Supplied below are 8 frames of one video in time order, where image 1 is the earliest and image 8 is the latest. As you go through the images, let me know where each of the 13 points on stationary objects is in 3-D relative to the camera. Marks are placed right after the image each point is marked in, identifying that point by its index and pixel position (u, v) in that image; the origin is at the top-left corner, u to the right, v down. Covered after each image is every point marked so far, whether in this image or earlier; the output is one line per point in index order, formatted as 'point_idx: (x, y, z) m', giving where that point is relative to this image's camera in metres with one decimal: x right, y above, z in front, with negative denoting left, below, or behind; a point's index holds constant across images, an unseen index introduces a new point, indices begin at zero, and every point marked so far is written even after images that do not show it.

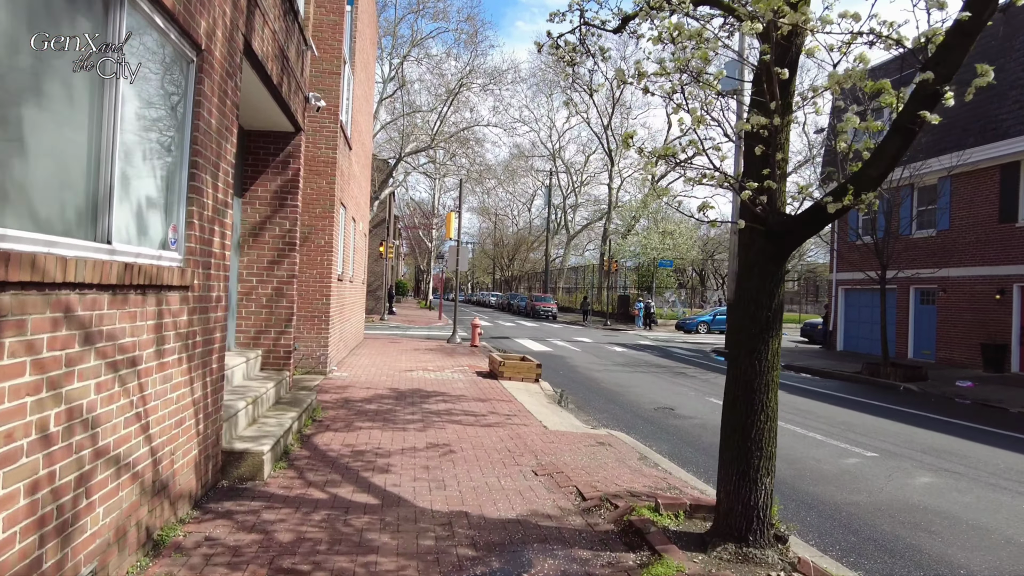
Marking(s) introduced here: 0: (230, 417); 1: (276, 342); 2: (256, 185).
0: (-2.2, -1.0, +5.2) m
1: (-2.8, -0.7, +7.8) m
2: (-3.1, +1.2, +7.9) m
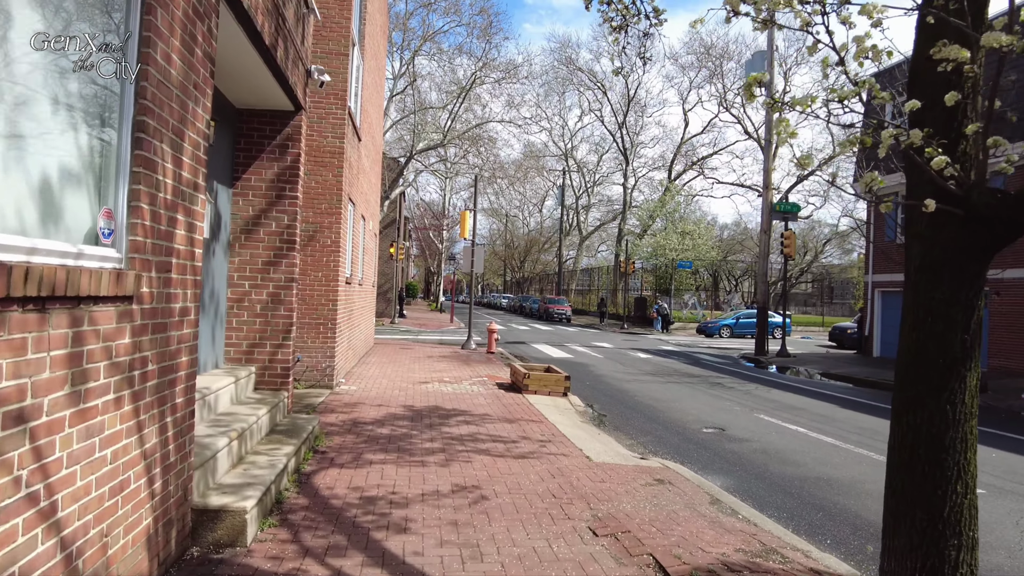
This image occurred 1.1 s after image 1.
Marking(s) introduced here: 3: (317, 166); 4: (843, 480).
0: (-1.9, -1.1, +4.1) m
1: (-2.4, -0.7, +6.7) m
2: (-2.7, +1.2, +6.7) m
3: (-3.0, +1.9, +10.2) m
4: (+3.4, -2.0, +6.9) m
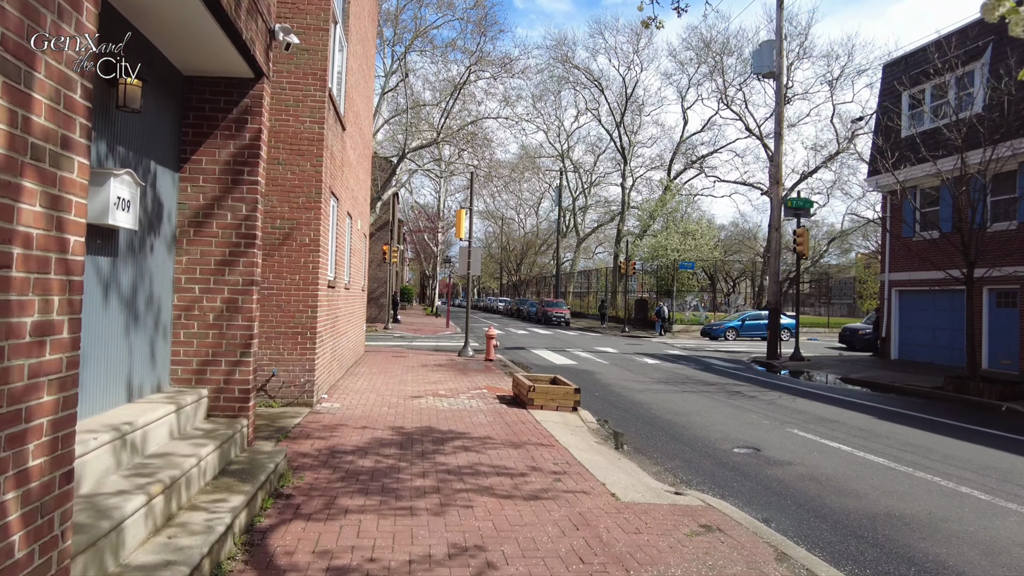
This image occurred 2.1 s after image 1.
0: (-1.8, -1.1, +2.9) m
1: (-2.4, -0.7, +5.5) m
2: (-2.6, +1.1, +5.5) m
3: (-3.0, +1.8, +9.1) m
4: (+3.5, -2.0, +5.7) m
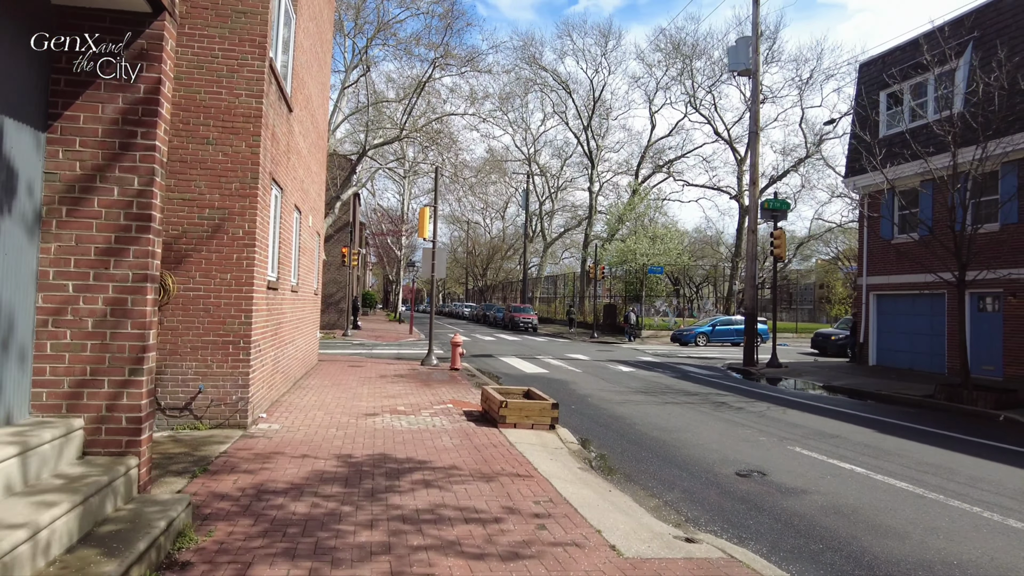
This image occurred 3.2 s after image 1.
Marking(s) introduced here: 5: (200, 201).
0: (-1.8, -1.0, +1.6) m
1: (-2.5, -0.7, +4.2) m
2: (-2.8, +1.1, +4.2) m
3: (-3.4, +1.8, +7.8) m
4: (+3.3, -2.0, +4.7) m
5: (-3.6, +1.0, +7.7) m
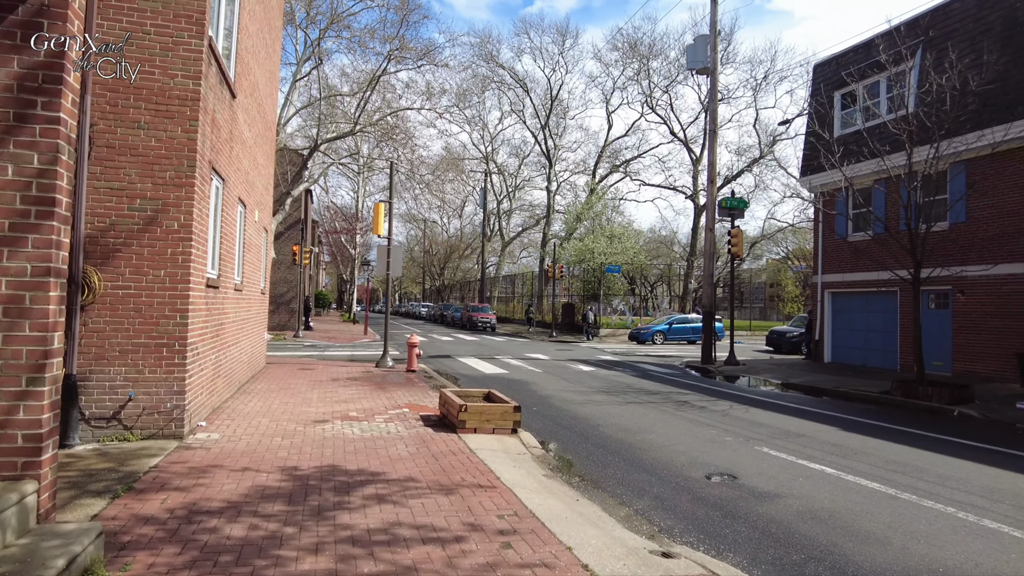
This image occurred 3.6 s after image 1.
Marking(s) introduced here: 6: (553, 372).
0: (-1.9, -1.0, +1.1) m
1: (-2.7, -0.7, +3.6) m
2: (-3.0, +1.2, +3.6) m
3: (-3.8, +1.8, +7.1) m
4: (+3.1, -1.9, +4.5) m
5: (-4.1, +1.0, +7.0) m
6: (+1.1, -2.2, +17.3) m
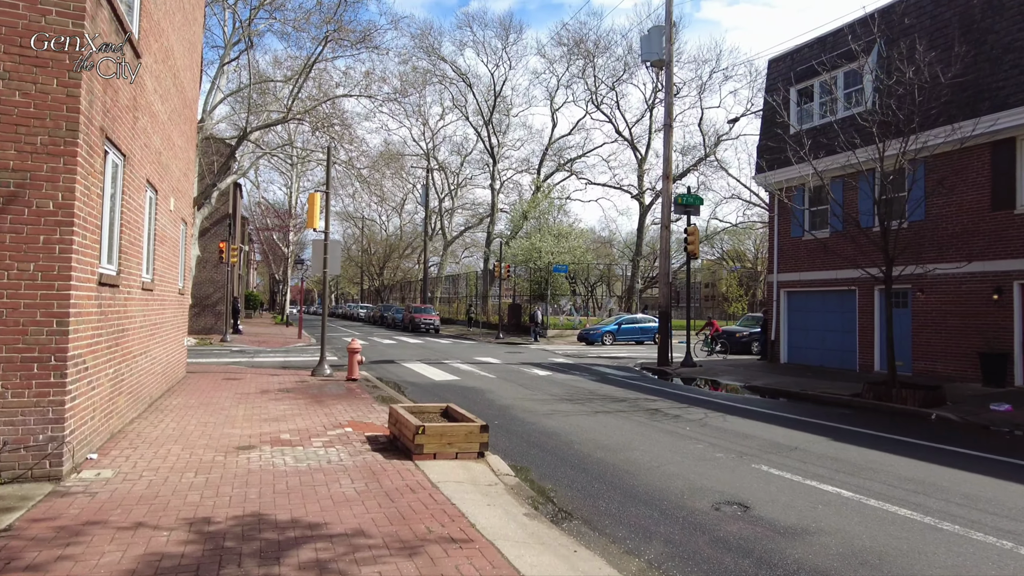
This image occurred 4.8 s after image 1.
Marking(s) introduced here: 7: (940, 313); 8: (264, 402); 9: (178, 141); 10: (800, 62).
0: (-1.6, -1.0, -0.3) m
1: (-2.7, -0.7, +2.1) m
2: (-3.0, +1.2, +2.1) m
3: (-4.0, +1.9, +5.5) m
4: (+3.1, -1.9, +3.5) m
5: (-4.3, +1.0, +5.4) m
6: (-0.1, -2.2, +16.1) m
7: (+10.0, -0.6, +15.5) m
8: (-4.0, -1.8, +10.8) m
9: (-5.9, +2.6, +11.6) m
10: (+8.3, +6.6, +19.5) m
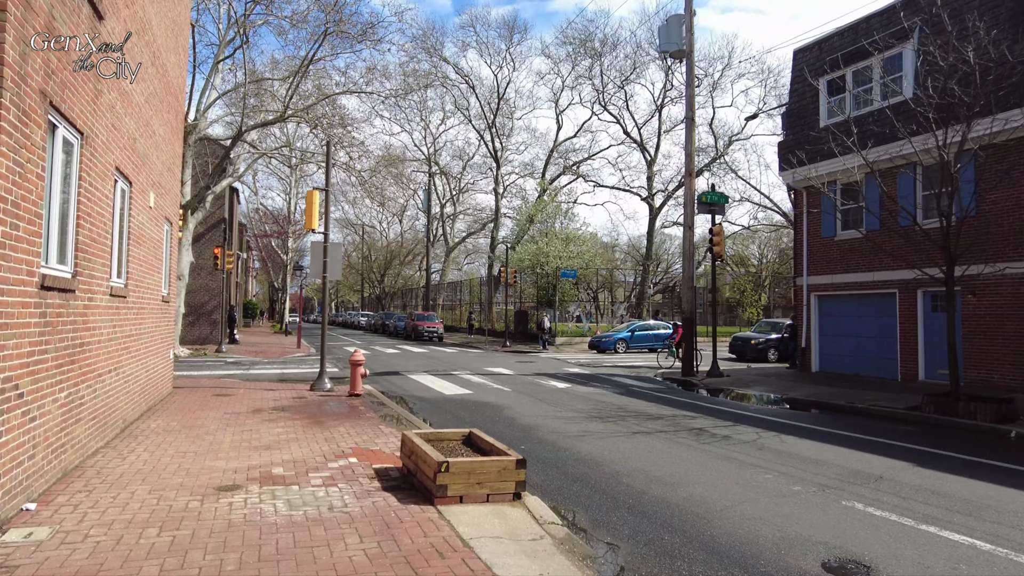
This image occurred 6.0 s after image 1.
0: (-1.2, -0.9, -1.6) m
1: (-2.3, -0.7, +0.8) m
2: (-2.6, +1.2, +0.8) m
3: (-3.7, +1.8, +4.2) m
4: (+3.4, -1.9, +2.2) m
5: (-3.9, +1.0, +4.1) m
6: (+0.3, -2.3, +14.8) m
7: (+10.4, -0.6, +14.2) m
8: (-3.7, -1.9, +9.5) m
9: (-5.5, +2.5, +10.3) m
10: (+8.6, +6.5, +18.2) m
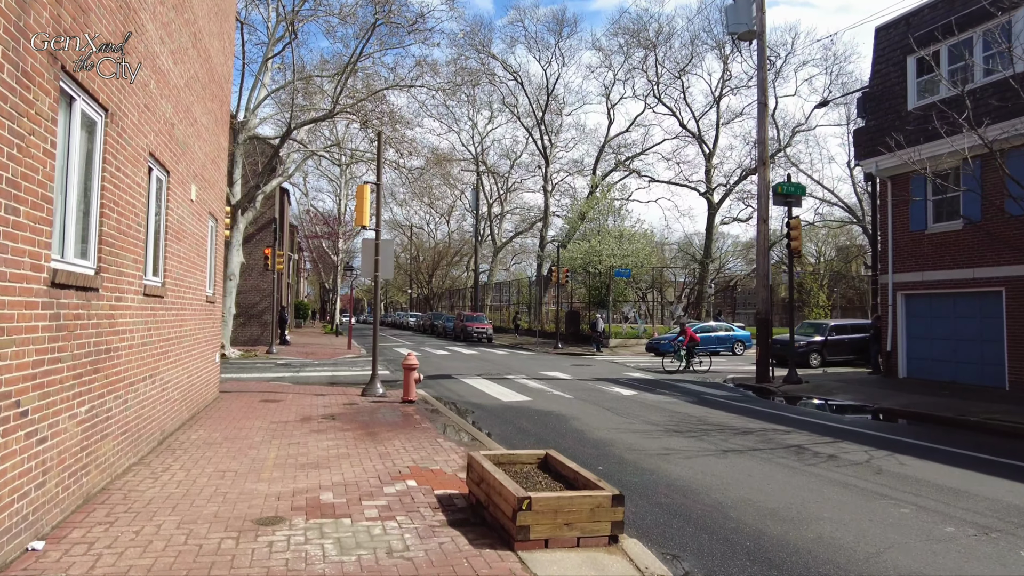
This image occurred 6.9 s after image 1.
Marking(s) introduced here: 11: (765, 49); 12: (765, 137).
0: (-1.0, -0.9, -2.6) m
1: (-2.0, -0.6, -0.1) m
2: (-2.3, +1.2, 0.0) m
3: (-3.1, +1.8, +3.4) m
4: (+3.9, -1.8, +0.9) m
5: (-3.4, +1.0, +3.3) m
6: (+1.6, -2.3, +13.7) m
7: (+11.6, -0.6, +12.4) m
8: (-2.7, -1.9, +8.7) m
9: (-4.5, +2.5, +9.6) m
10: (+10.1, +6.6, +16.6) m
11: (+7.0, +6.6, +18.3) m
12: (+6.8, +4.1, +17.7) m
